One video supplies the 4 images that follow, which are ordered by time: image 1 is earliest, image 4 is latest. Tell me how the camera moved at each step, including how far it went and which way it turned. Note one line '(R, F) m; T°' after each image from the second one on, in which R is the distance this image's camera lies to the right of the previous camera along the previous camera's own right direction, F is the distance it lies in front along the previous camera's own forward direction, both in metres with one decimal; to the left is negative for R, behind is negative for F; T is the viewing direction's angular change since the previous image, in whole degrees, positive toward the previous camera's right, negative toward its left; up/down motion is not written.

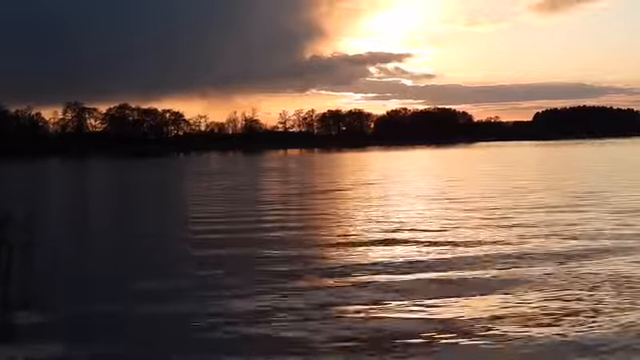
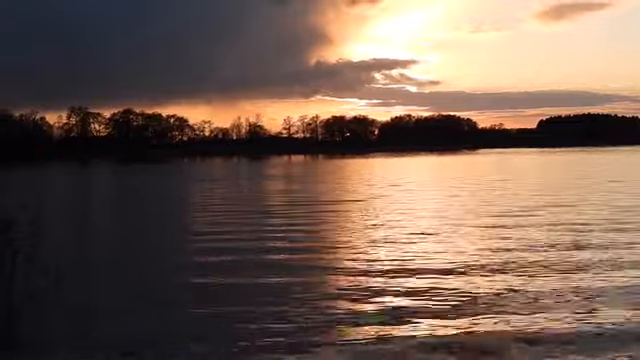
(-0.4, +1.2) m; 0°
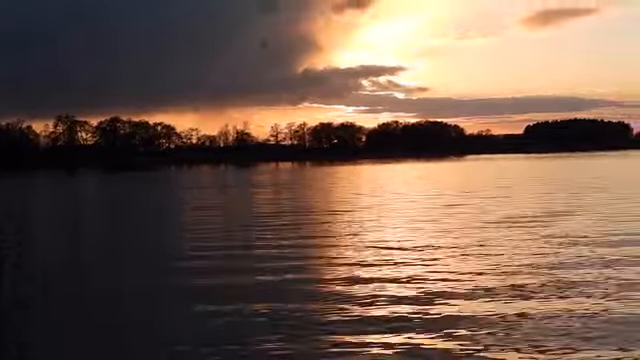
(-0.9, +2.4) m; +1°
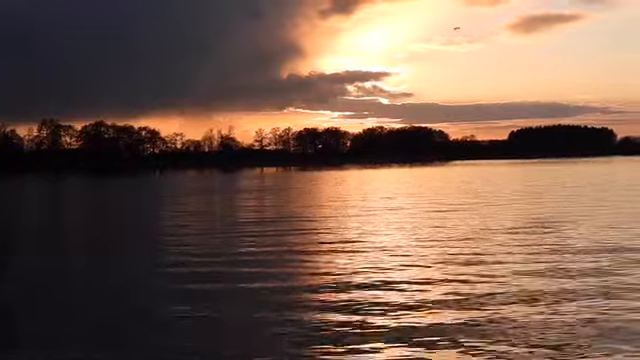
(-0.3, +0.2) m; +1°
